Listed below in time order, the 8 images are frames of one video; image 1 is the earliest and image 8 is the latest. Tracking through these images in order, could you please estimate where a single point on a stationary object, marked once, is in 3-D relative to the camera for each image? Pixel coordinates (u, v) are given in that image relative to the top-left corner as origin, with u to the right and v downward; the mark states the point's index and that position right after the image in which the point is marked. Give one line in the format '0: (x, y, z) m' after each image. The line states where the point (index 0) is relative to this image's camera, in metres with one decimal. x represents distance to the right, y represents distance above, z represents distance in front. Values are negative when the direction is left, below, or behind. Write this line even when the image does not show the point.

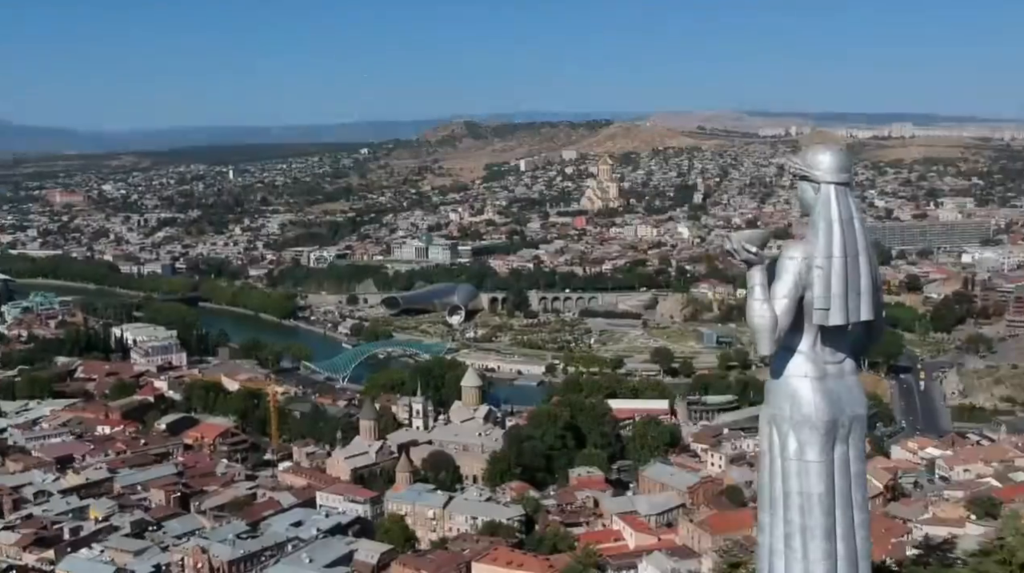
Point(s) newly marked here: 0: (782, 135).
0: (+1.9, +1.1, +9.0) m
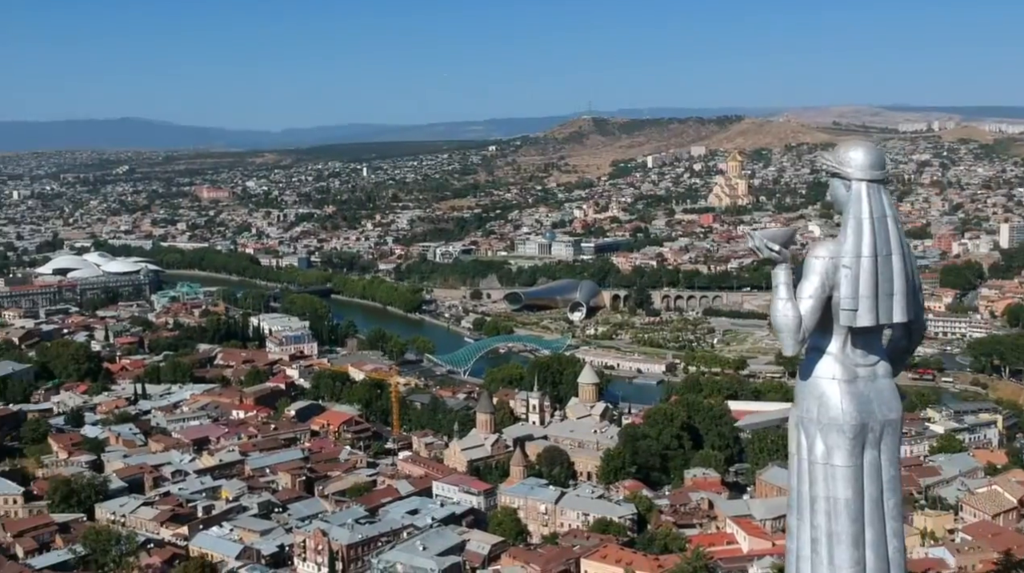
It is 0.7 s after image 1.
0: (+2.8, +1.1, +8.7) m
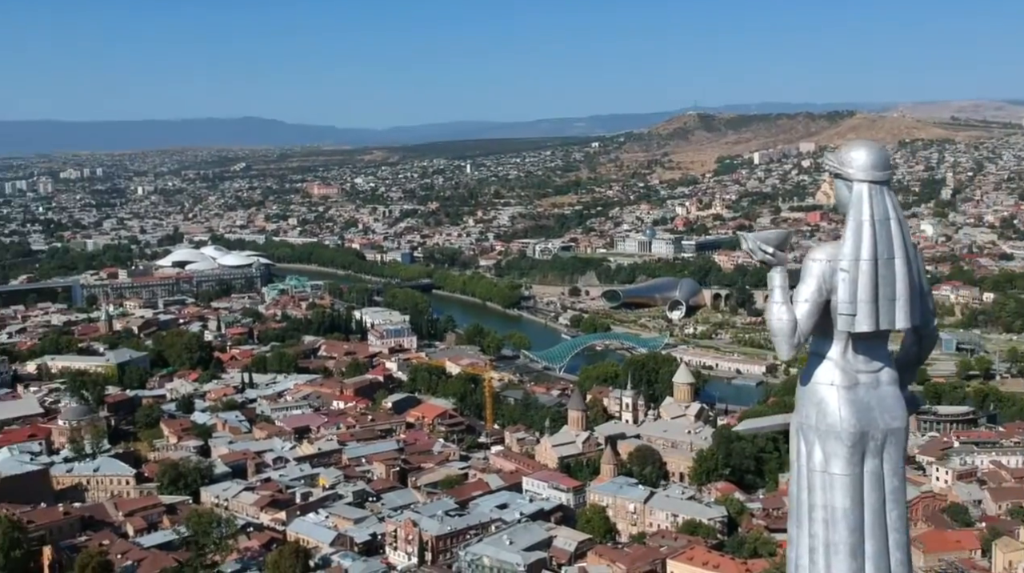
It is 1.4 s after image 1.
0: (+3.5, +1.0, +8.3) m
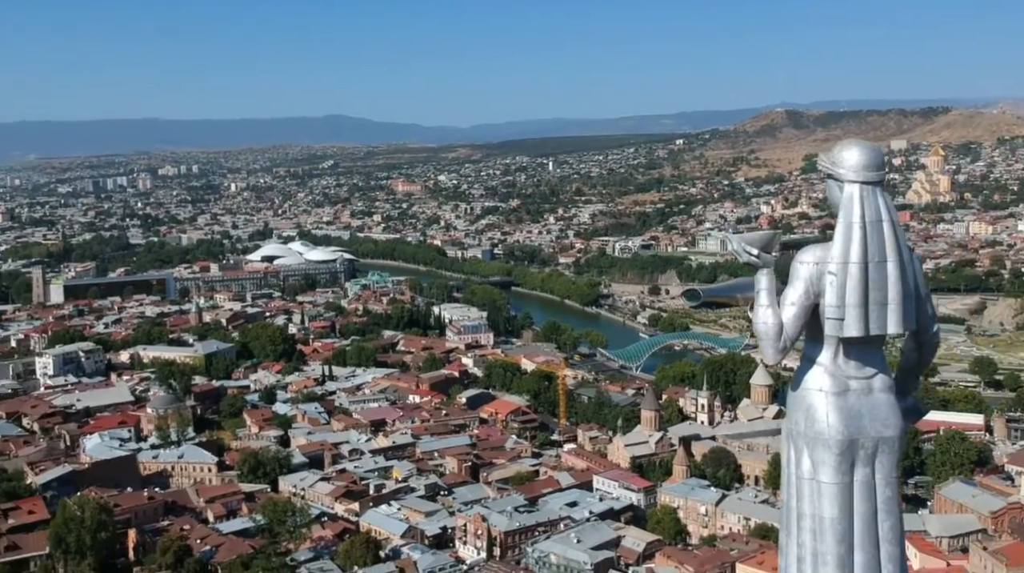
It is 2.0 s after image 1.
0: (+4.0, +1.0, +7.9) m
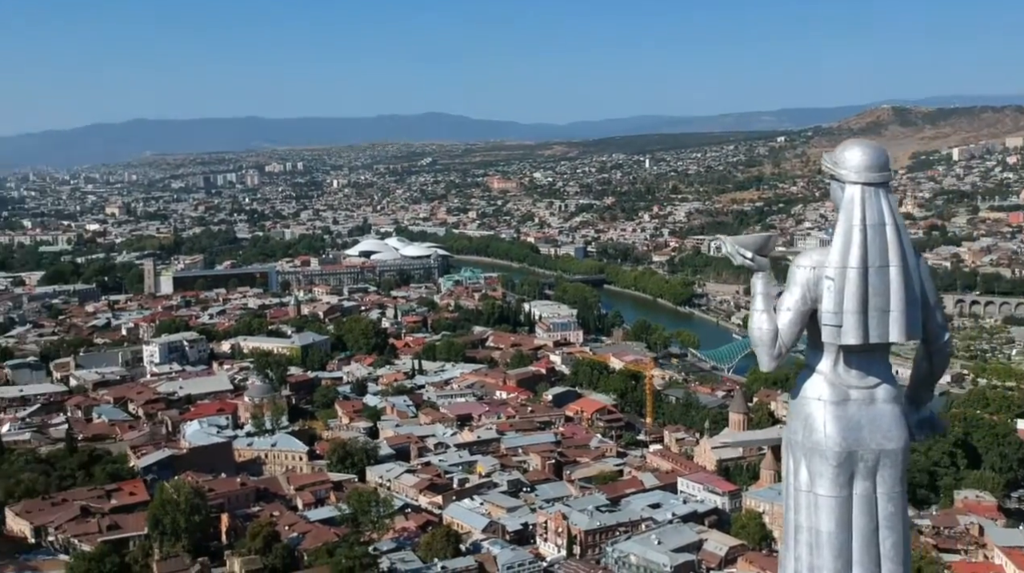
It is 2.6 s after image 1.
0: (+4.5, +1.0, +7.3) m
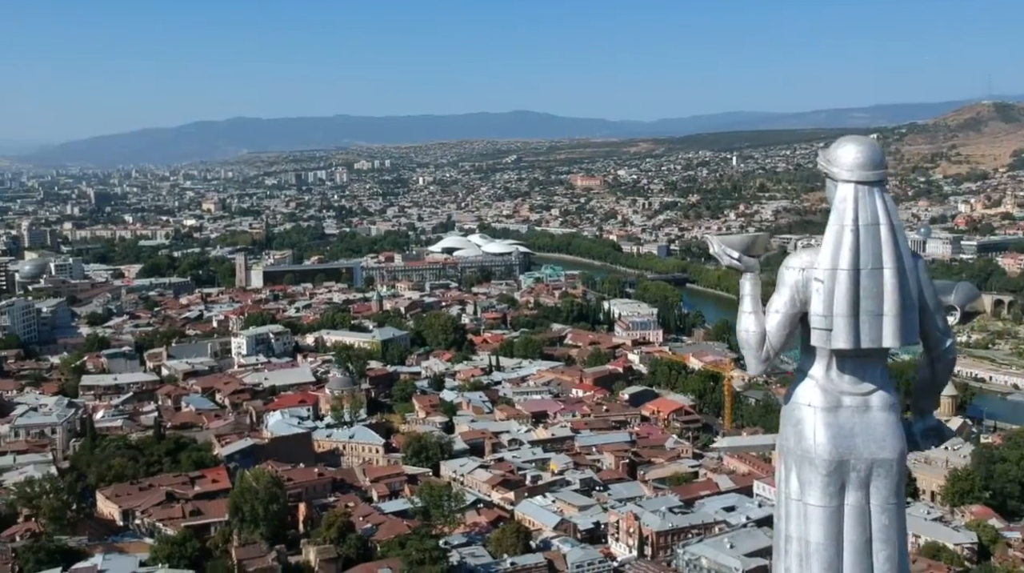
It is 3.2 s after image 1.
0: (+4.9, +0.9, +6.8) m
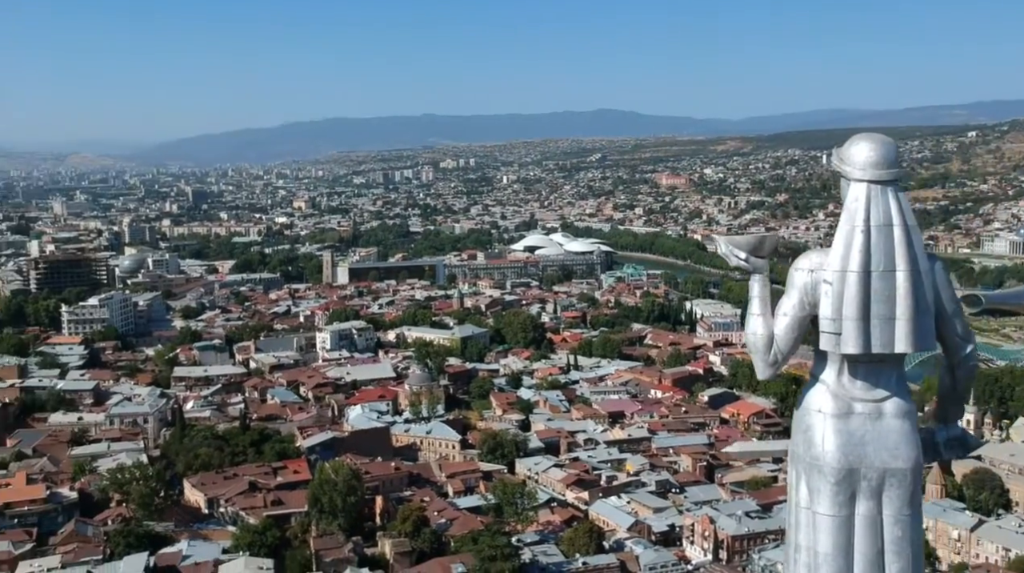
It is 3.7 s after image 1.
0: (+5.2, +0.9, +6.2) m
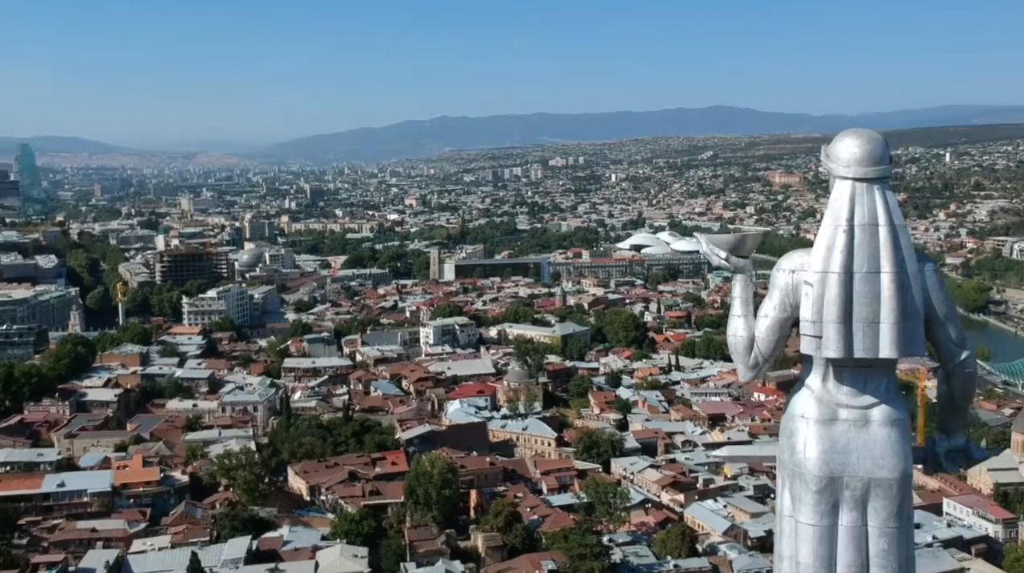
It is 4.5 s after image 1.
0: (+5.5, +0.8, +5.4) m
